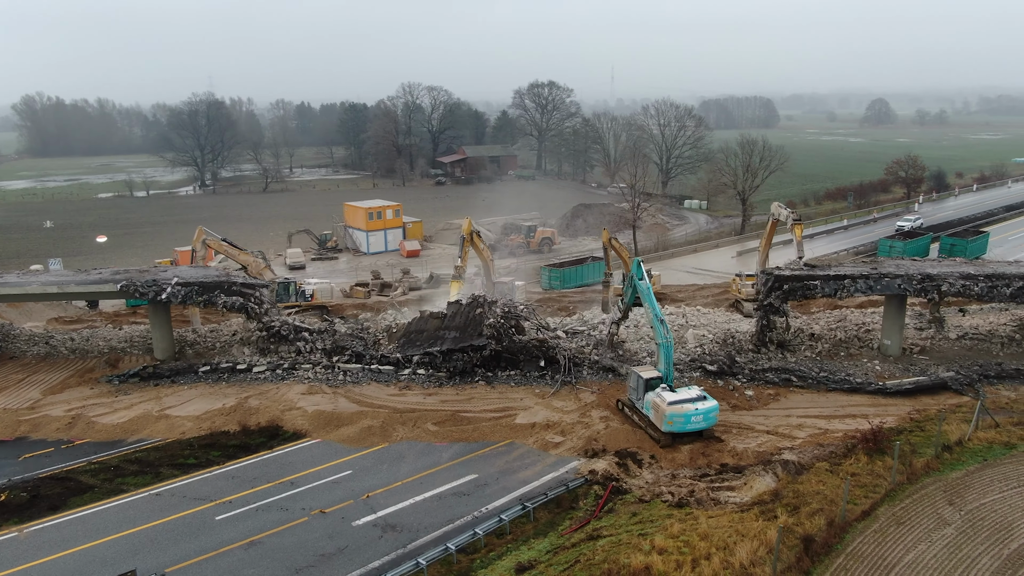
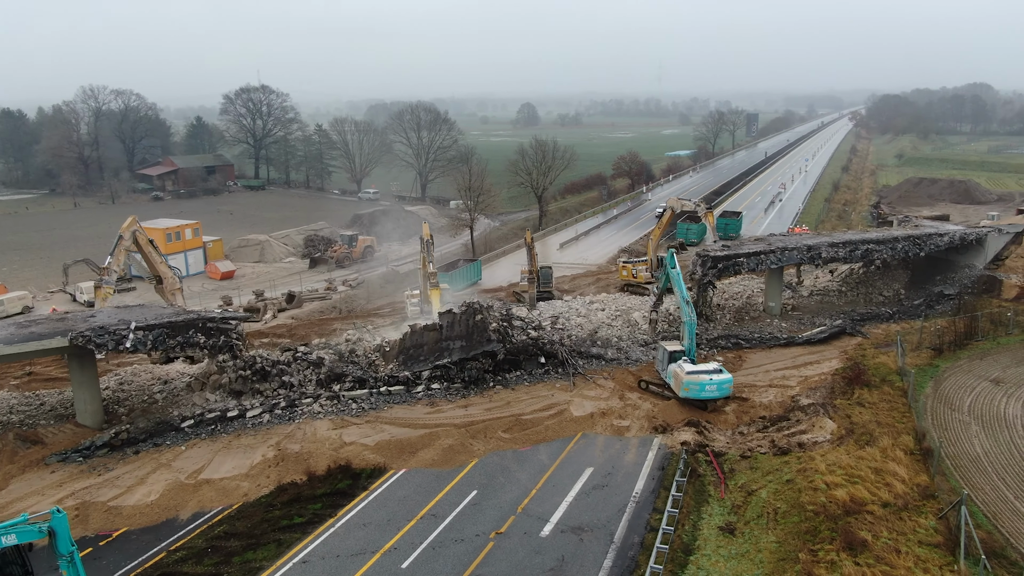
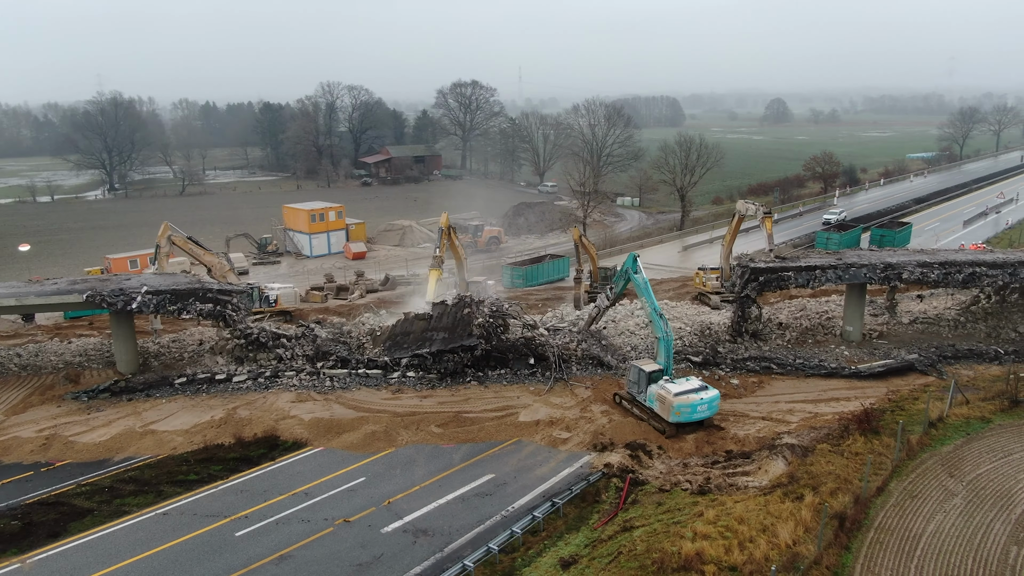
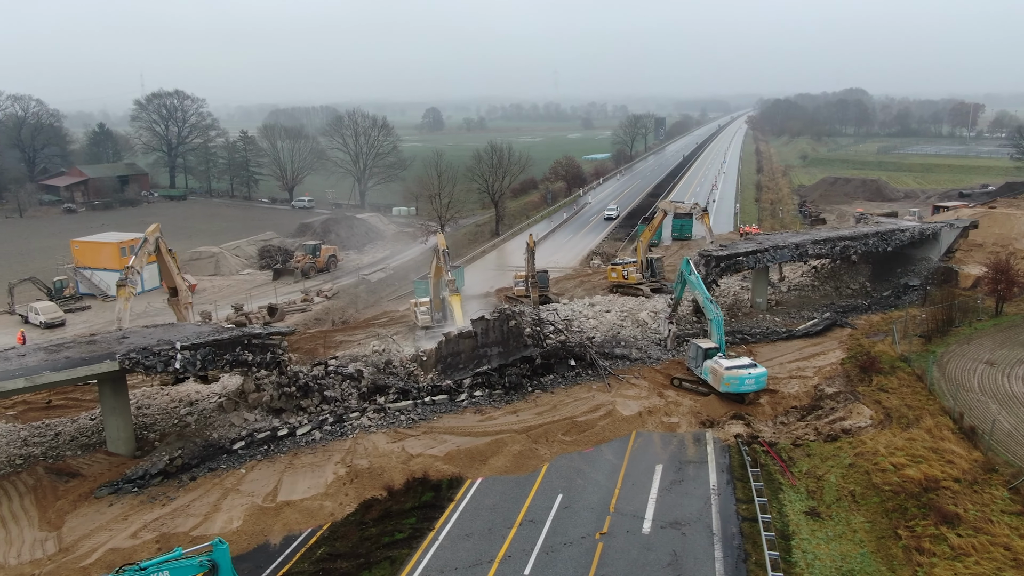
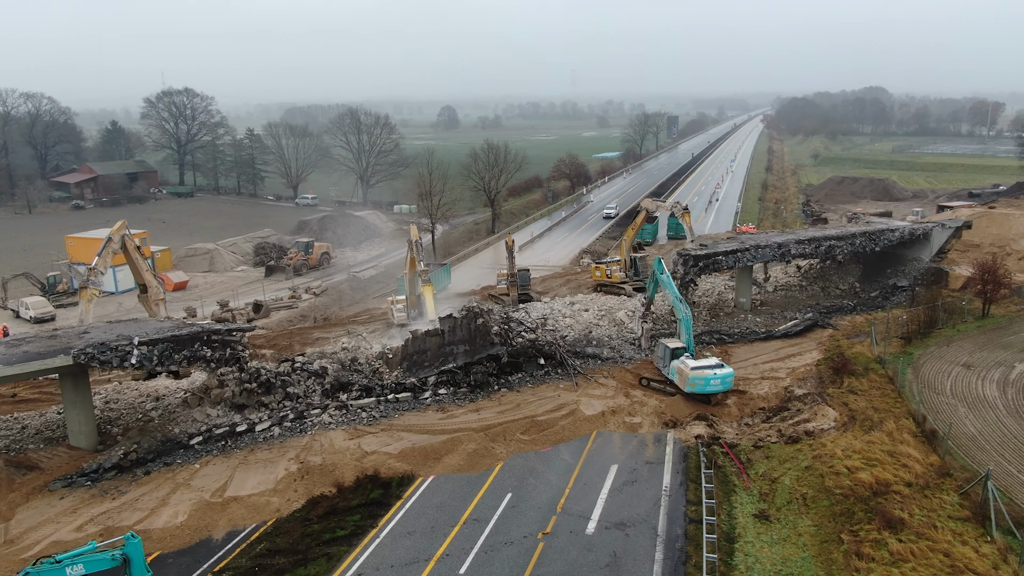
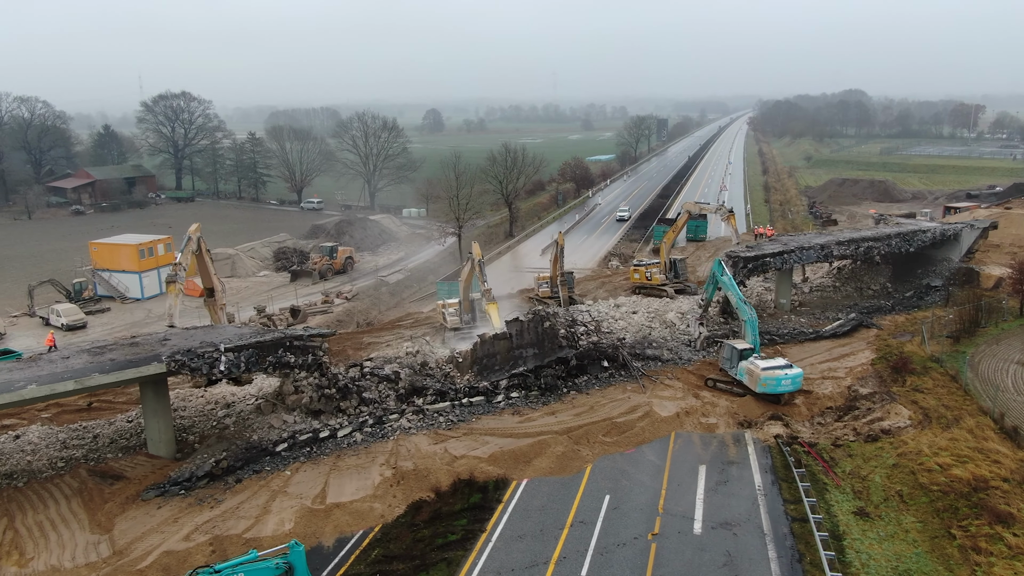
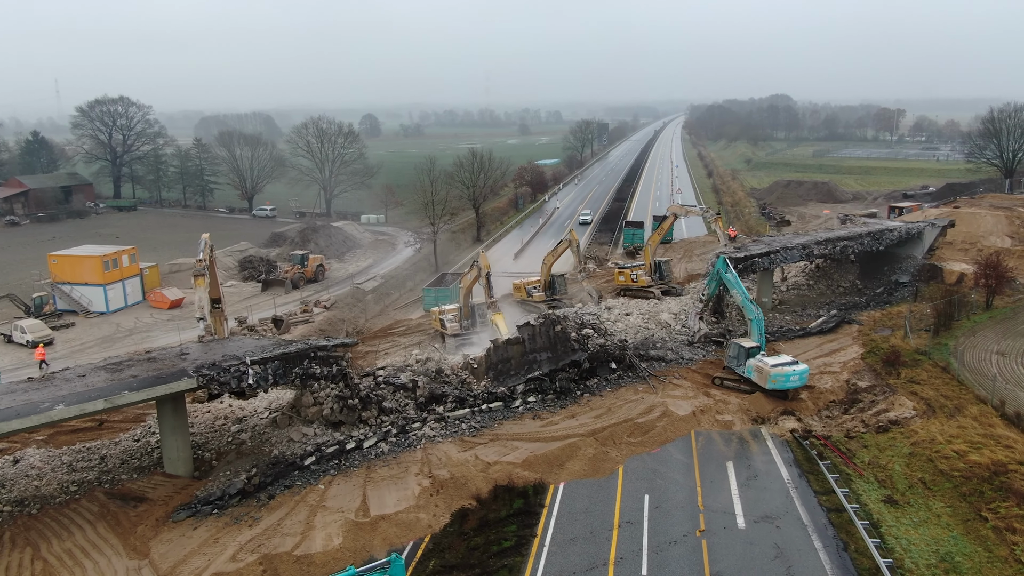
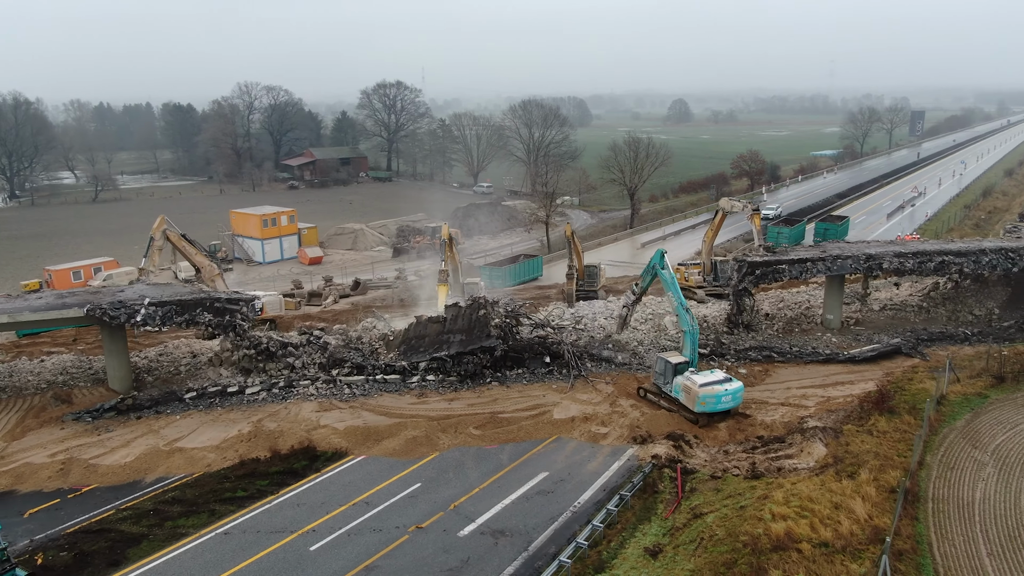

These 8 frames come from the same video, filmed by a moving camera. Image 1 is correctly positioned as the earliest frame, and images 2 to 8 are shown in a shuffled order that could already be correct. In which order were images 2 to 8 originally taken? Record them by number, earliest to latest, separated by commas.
3, 8, 2, 5, 4, 6, 7
